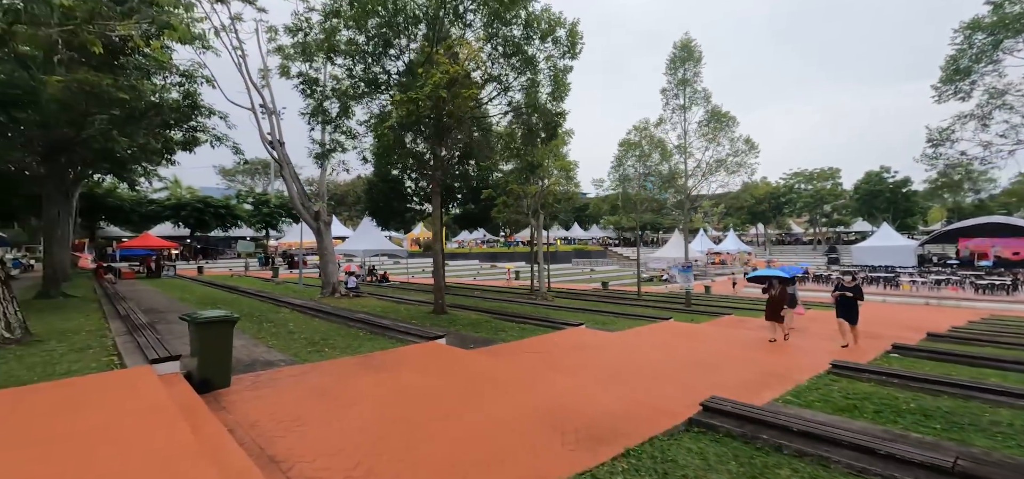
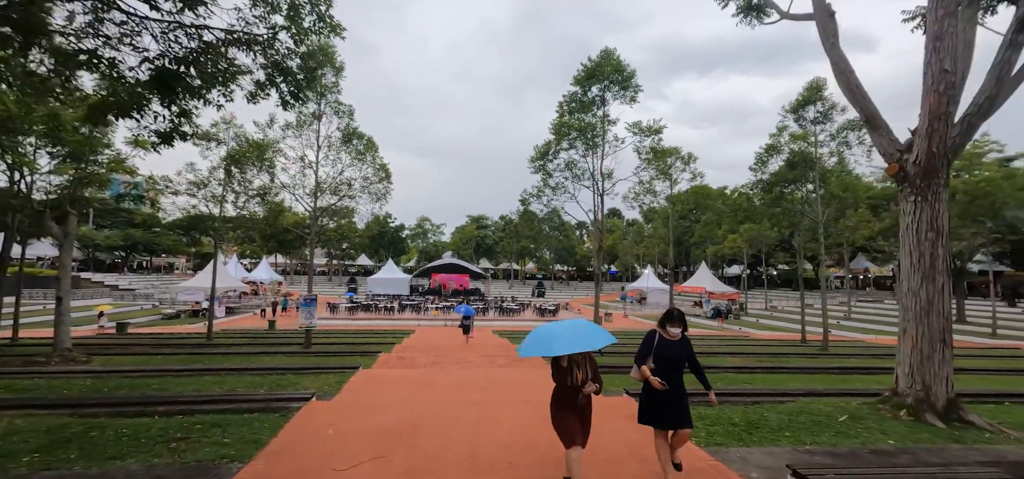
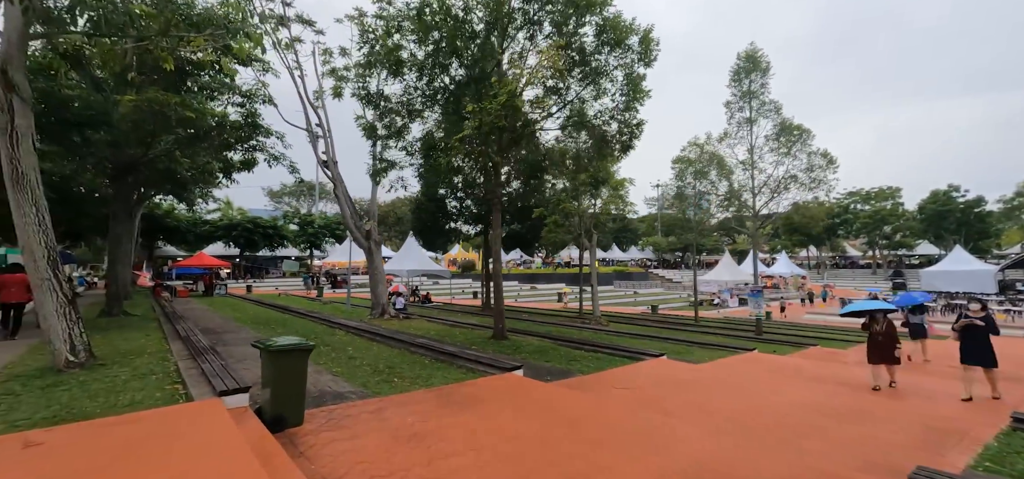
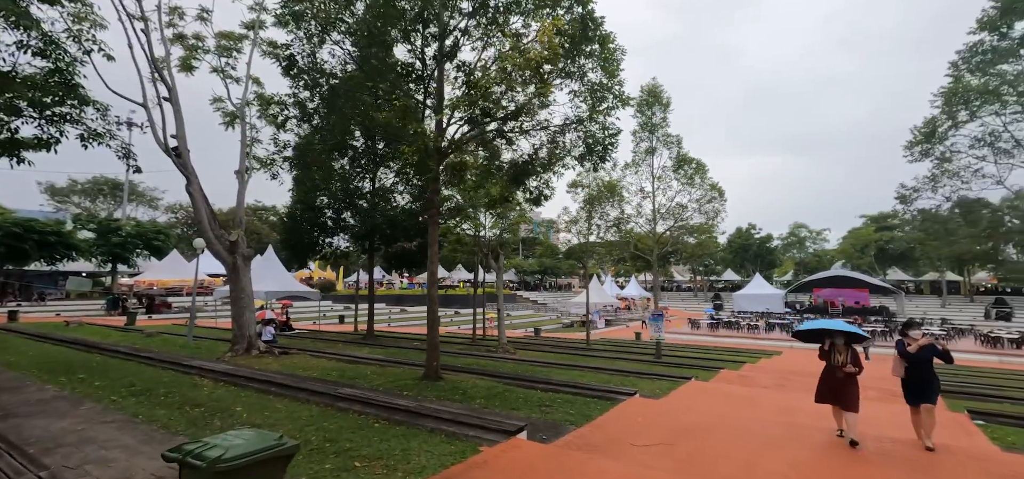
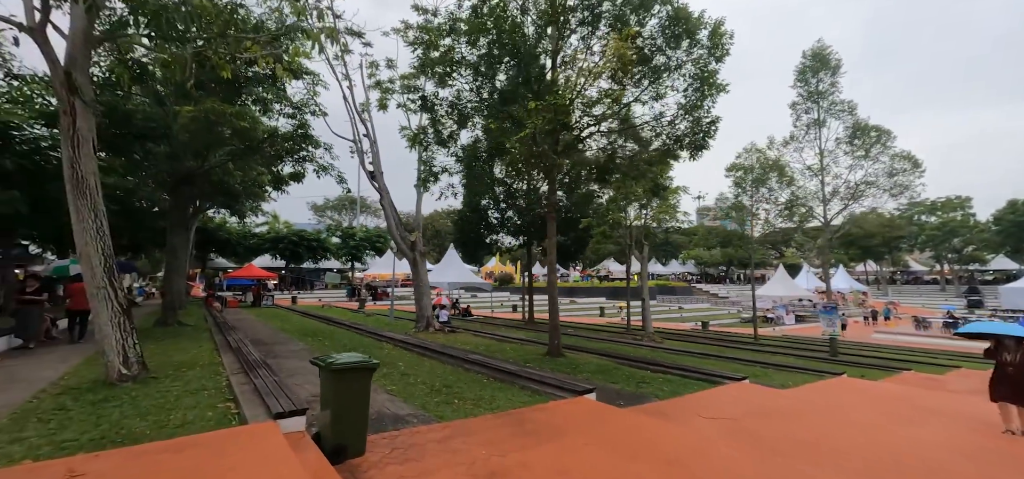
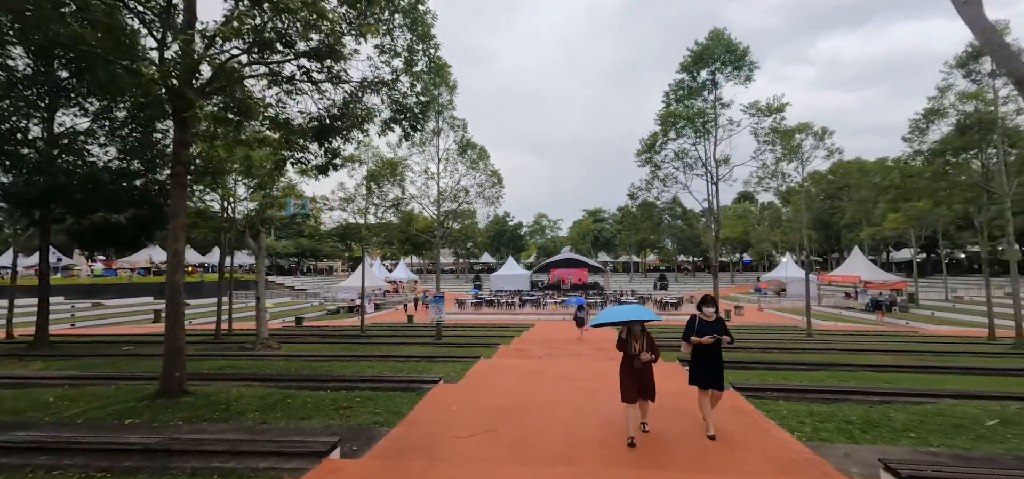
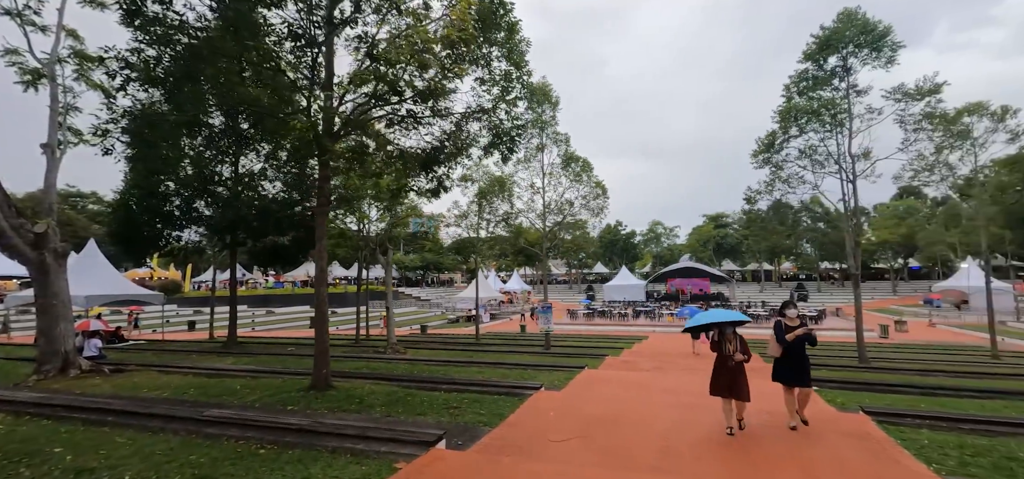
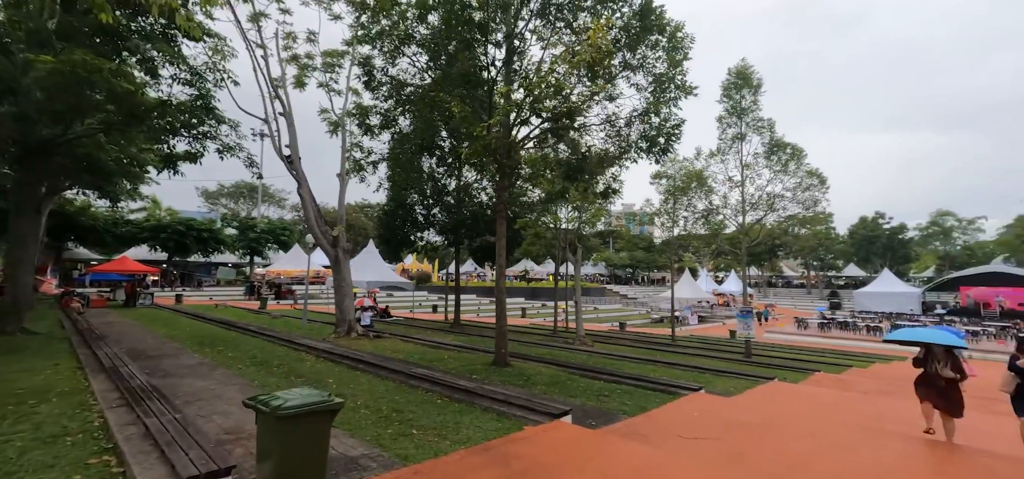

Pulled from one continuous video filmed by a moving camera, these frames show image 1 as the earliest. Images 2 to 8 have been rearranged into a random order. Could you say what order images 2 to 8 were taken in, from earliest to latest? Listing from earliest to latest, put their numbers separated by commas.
3, 5, 8, 4, 7, 6, 2
